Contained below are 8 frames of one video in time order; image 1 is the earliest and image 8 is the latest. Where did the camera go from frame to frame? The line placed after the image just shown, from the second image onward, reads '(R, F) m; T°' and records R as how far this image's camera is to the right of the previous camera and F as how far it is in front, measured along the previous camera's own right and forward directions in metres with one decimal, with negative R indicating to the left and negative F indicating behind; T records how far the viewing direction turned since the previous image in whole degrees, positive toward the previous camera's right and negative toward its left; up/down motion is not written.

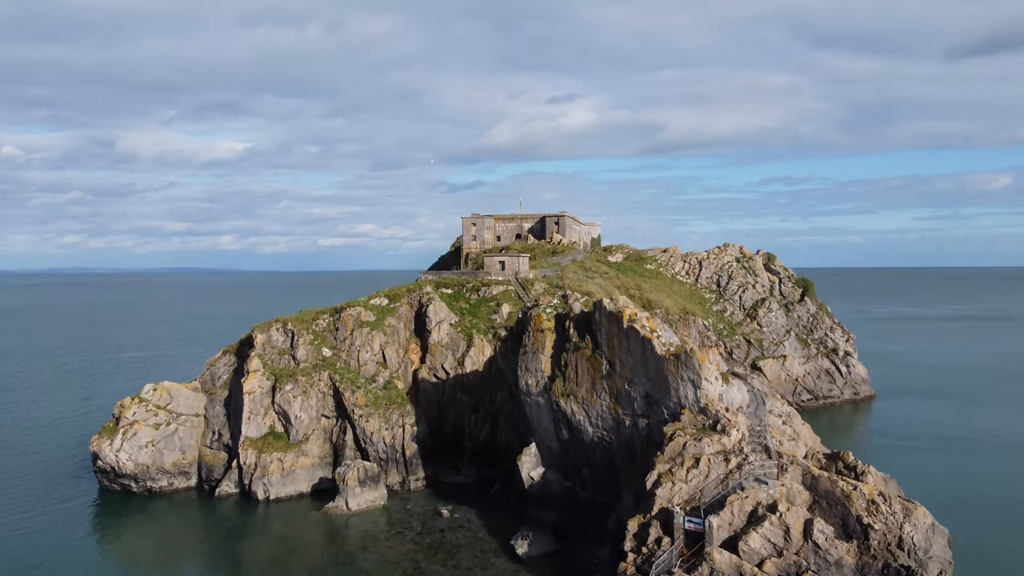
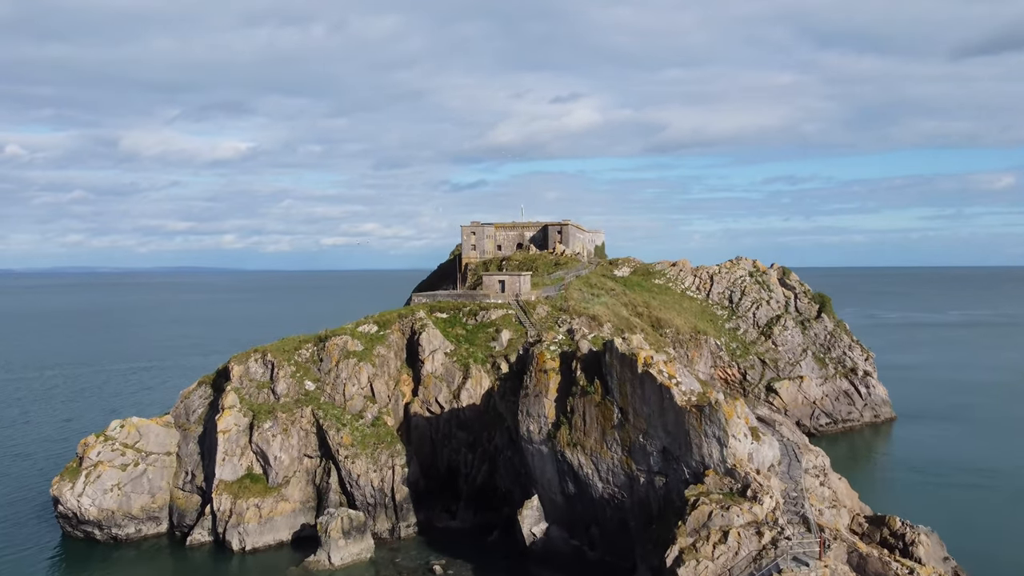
(+0.1, +2.9) m; 0°
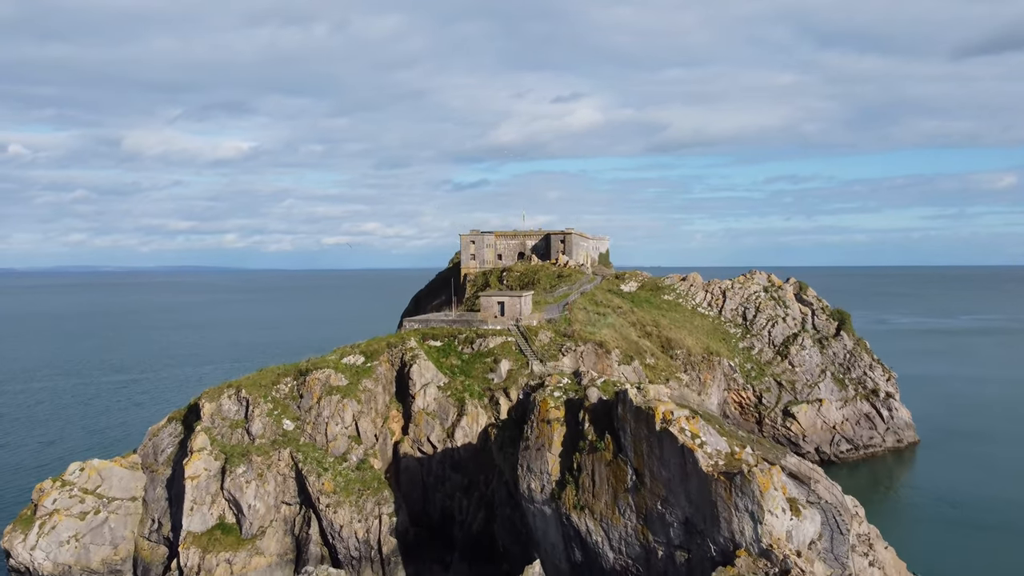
(+0.1, +2.9) m; 0°
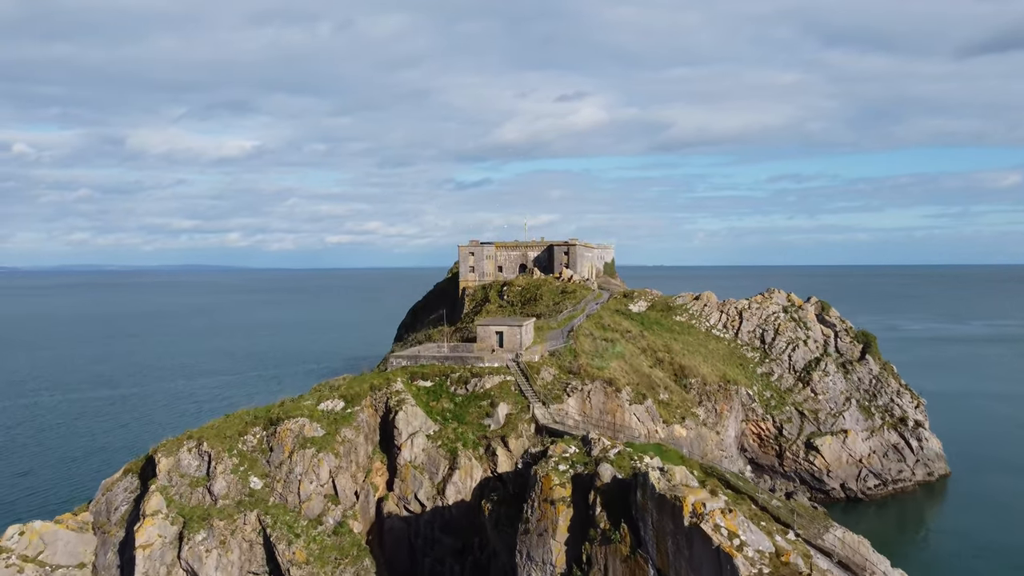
(+0.1, +3.5) m; 0°
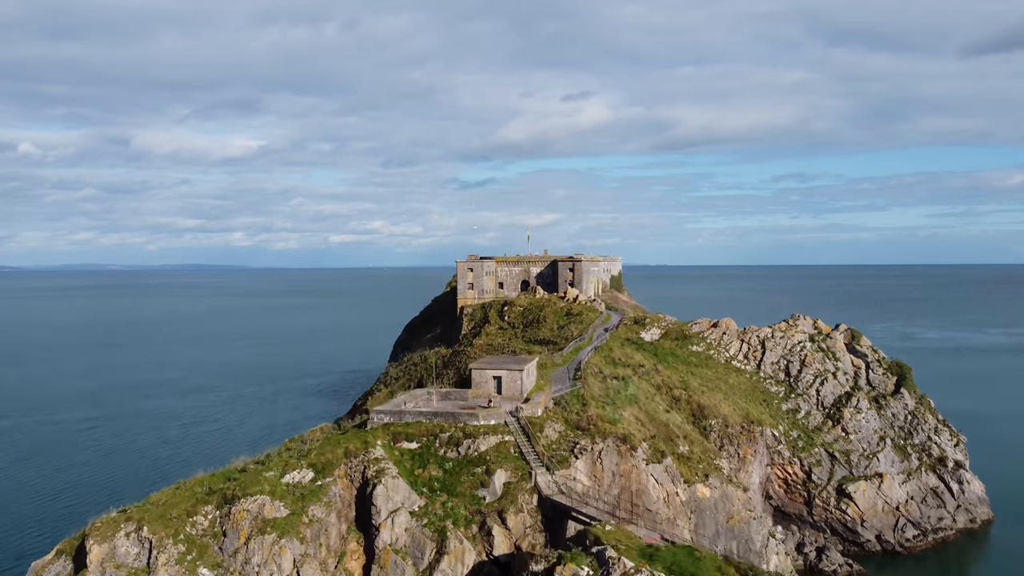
(+0.2, +4.0) m; 0°
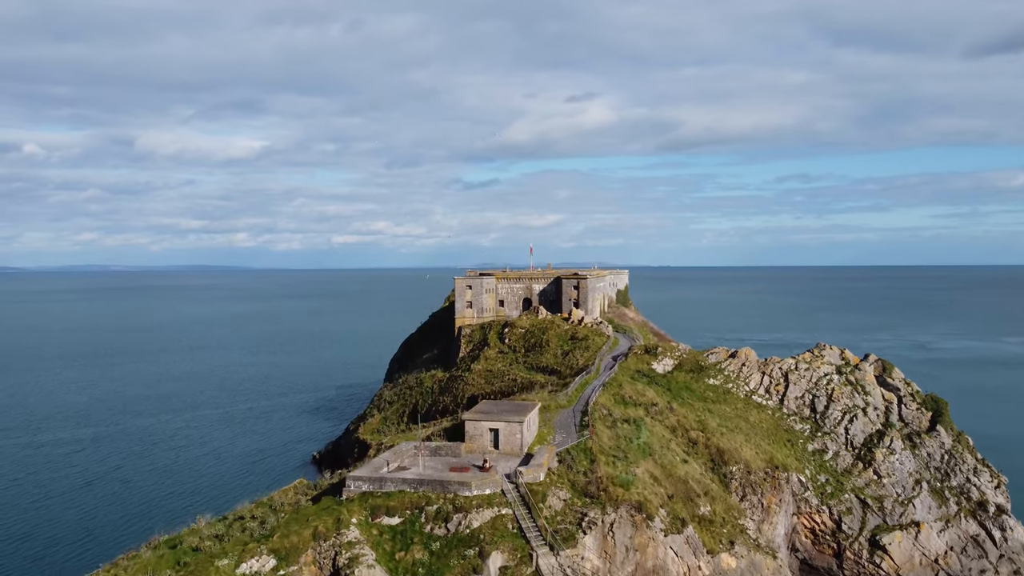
(+0.2, +3.5) m; 0°
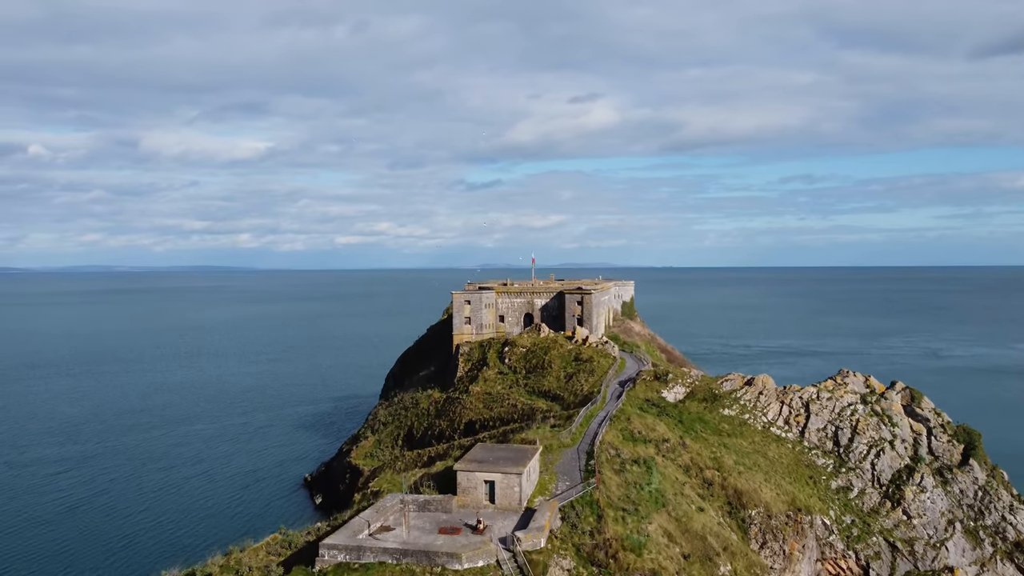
(+0.2, +2.8) m; 0°
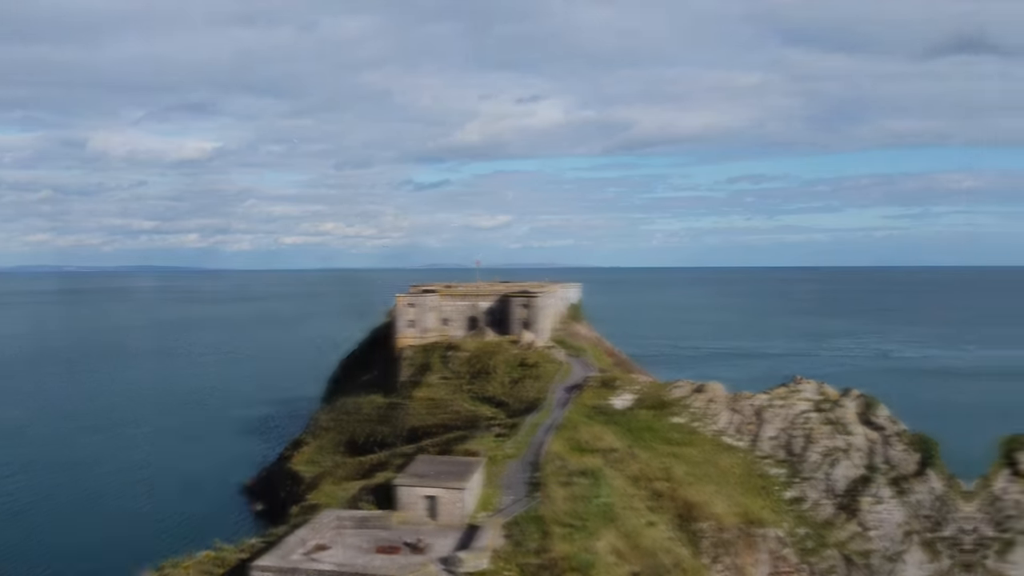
(+0.4, +1.2) m; +4°
